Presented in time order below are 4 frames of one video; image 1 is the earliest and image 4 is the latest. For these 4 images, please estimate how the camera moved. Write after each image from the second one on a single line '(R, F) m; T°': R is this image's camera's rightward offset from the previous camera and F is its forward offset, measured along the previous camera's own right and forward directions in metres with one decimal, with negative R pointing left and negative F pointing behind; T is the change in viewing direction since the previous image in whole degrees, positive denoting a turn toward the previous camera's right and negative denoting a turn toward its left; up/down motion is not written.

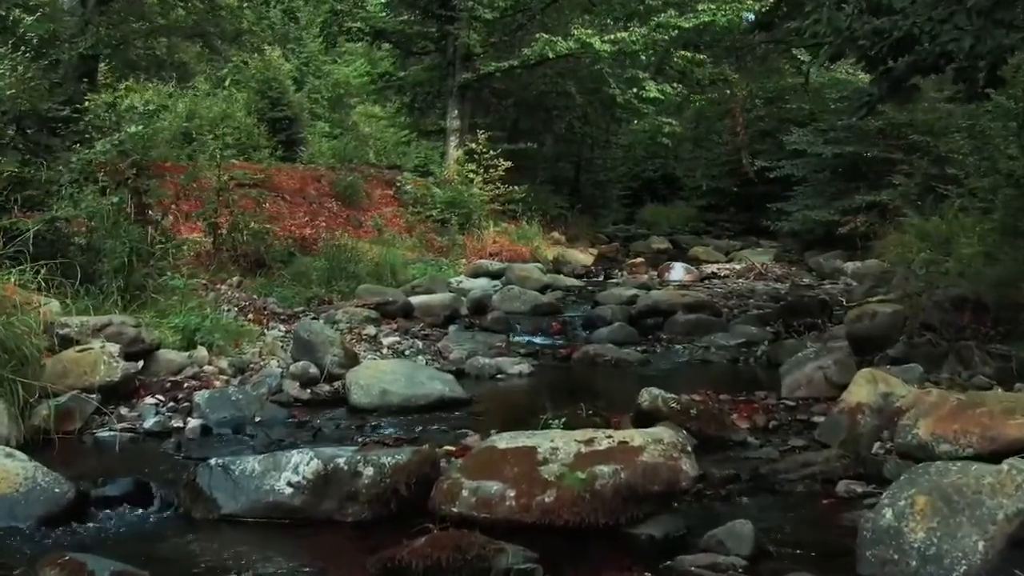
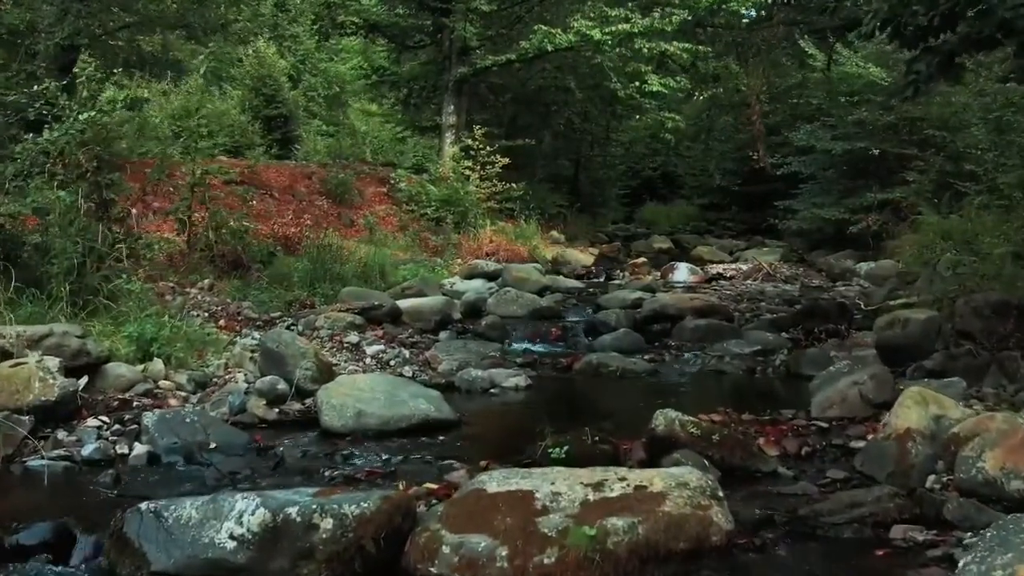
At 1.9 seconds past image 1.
(0.0, +0.8) m; 0°
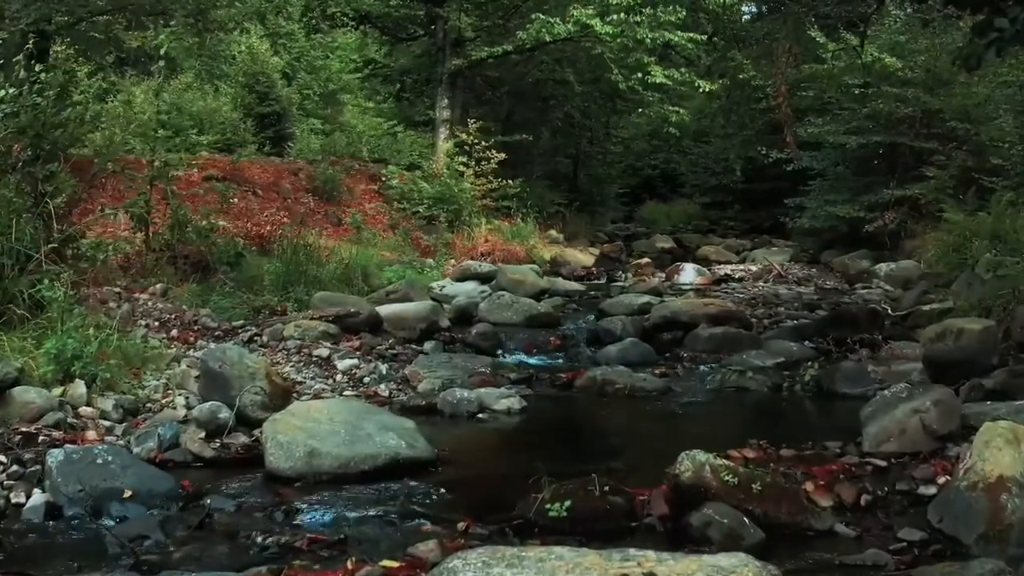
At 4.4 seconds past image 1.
(0.0, +1.0) m; 0°
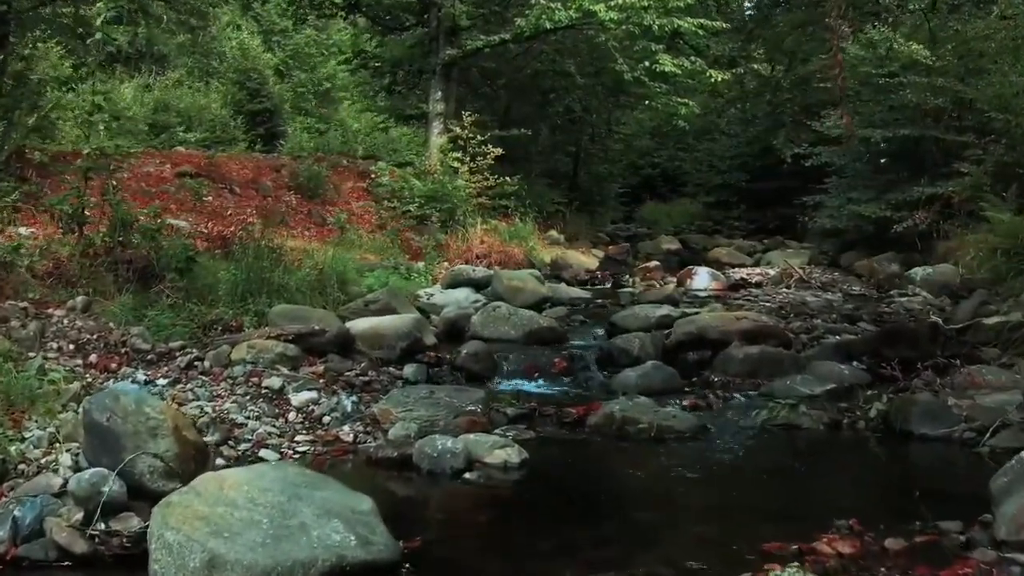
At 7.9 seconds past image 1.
(0.0, +1.4) m; 0°
